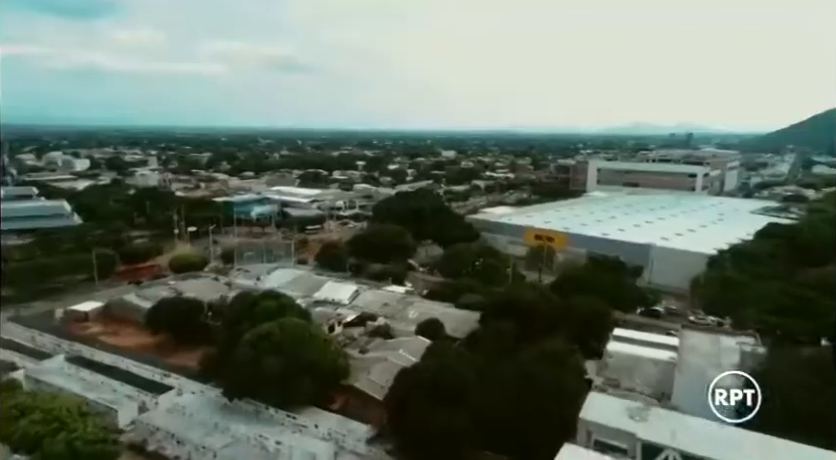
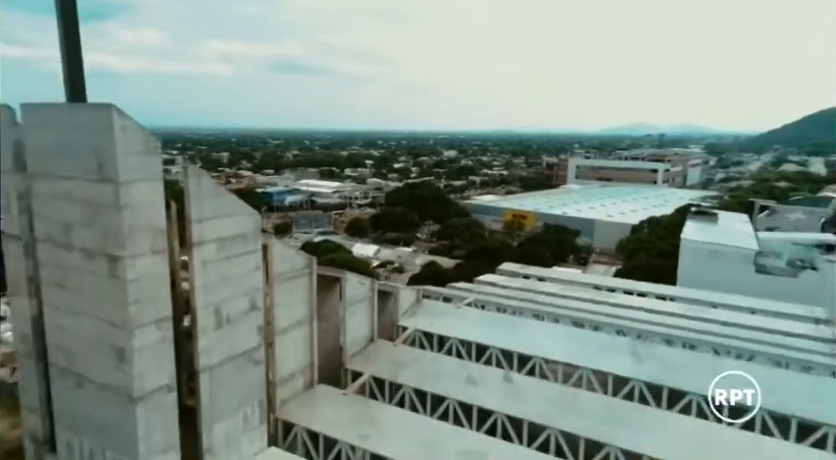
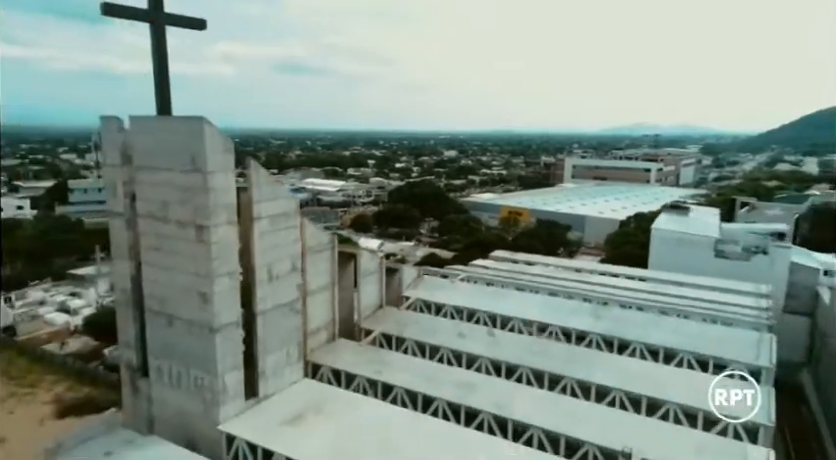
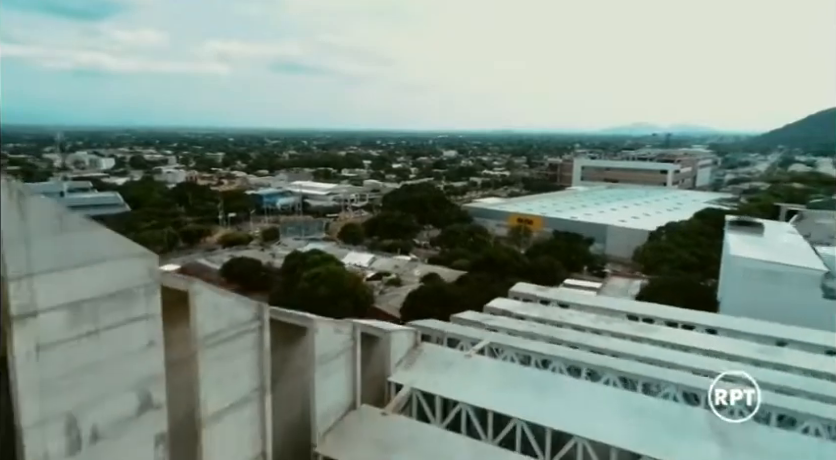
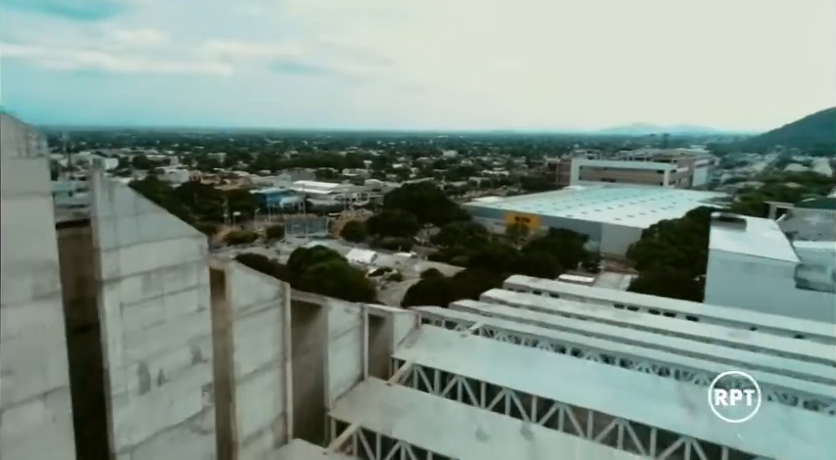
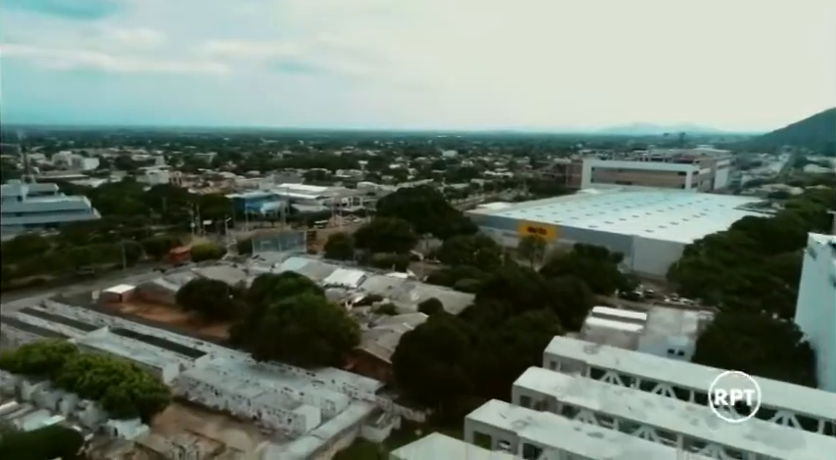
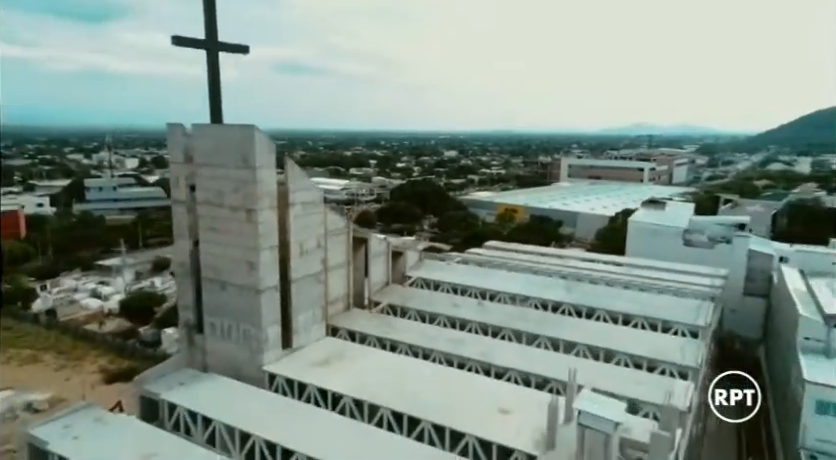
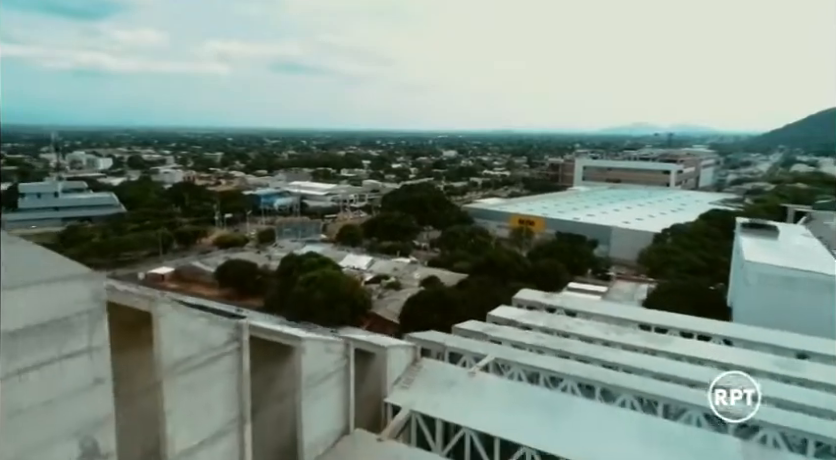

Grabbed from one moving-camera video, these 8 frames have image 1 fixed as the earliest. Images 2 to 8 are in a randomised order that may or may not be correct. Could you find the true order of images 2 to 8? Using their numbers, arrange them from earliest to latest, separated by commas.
6, 8, 4, 5, 2, 3, 7
